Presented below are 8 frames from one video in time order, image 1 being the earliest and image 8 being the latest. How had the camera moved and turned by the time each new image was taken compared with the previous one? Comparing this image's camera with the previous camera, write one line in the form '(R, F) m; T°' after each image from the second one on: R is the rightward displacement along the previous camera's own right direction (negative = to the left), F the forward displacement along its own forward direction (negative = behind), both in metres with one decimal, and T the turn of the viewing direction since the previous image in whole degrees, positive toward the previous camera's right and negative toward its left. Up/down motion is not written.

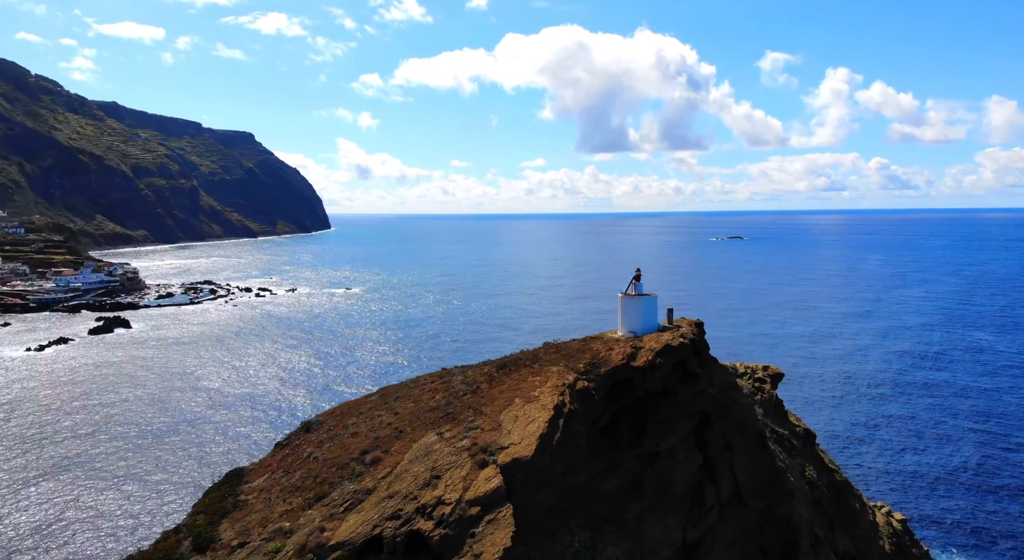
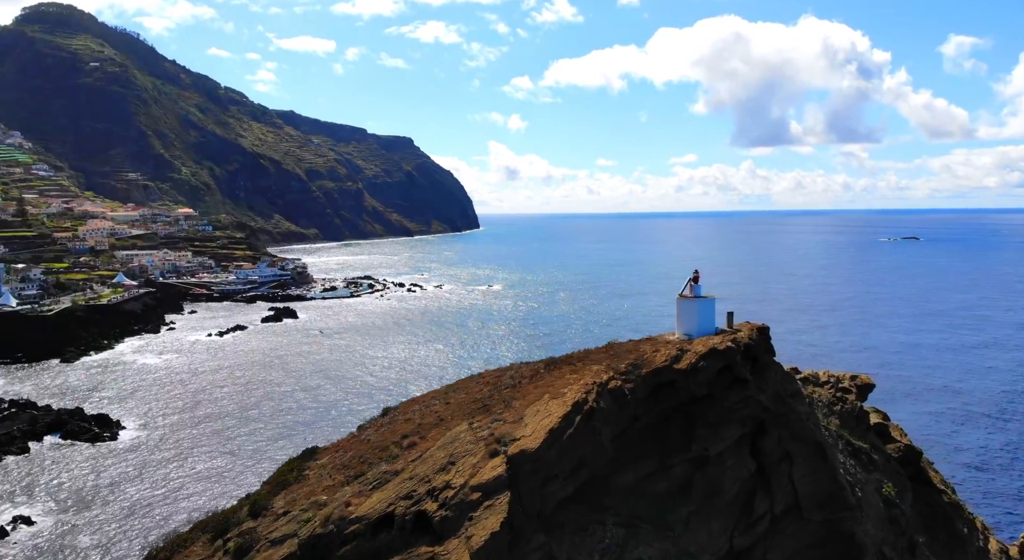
(+1.9, -0.4) m; -12°
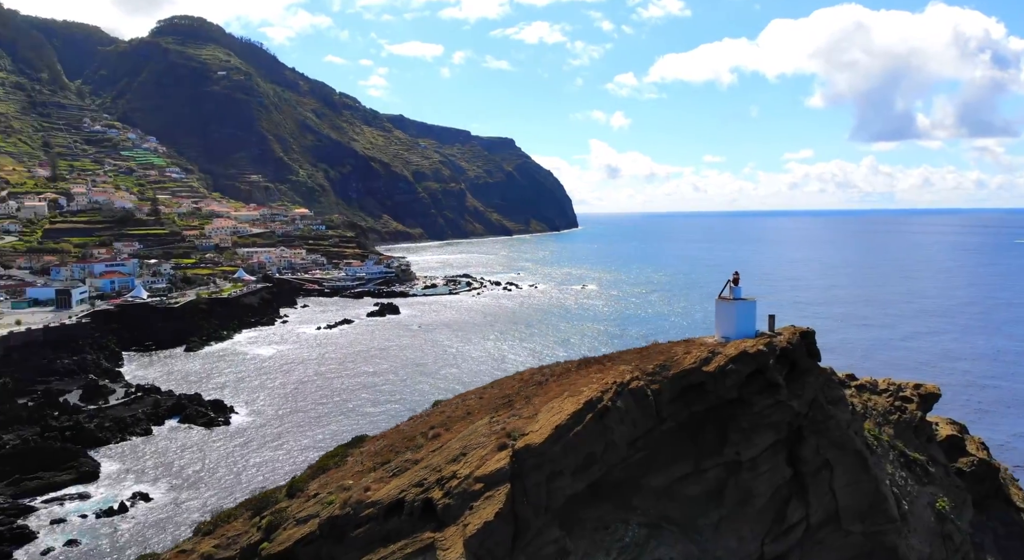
(+1.3, -0.2) m; -8°
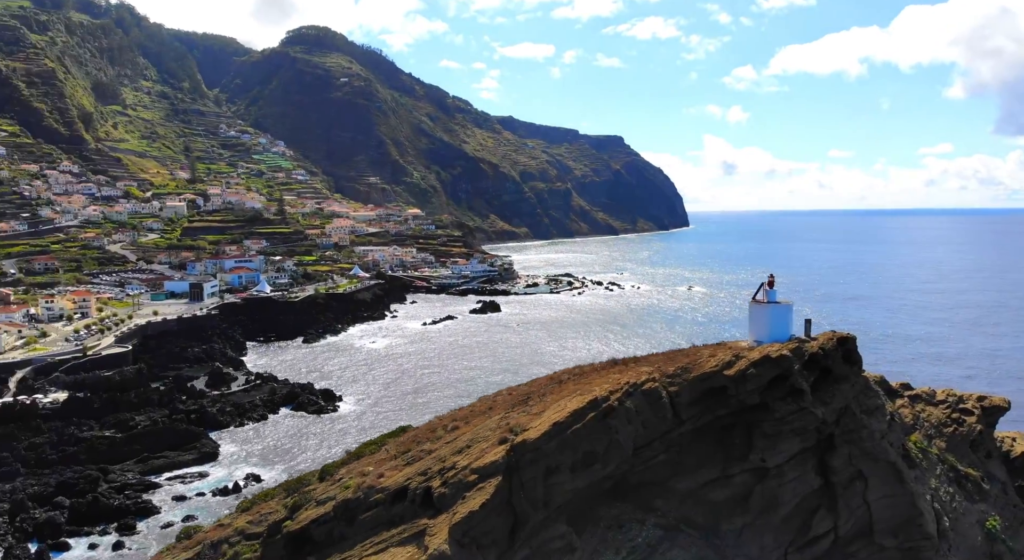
(+1.6, -0.2) m; -9°
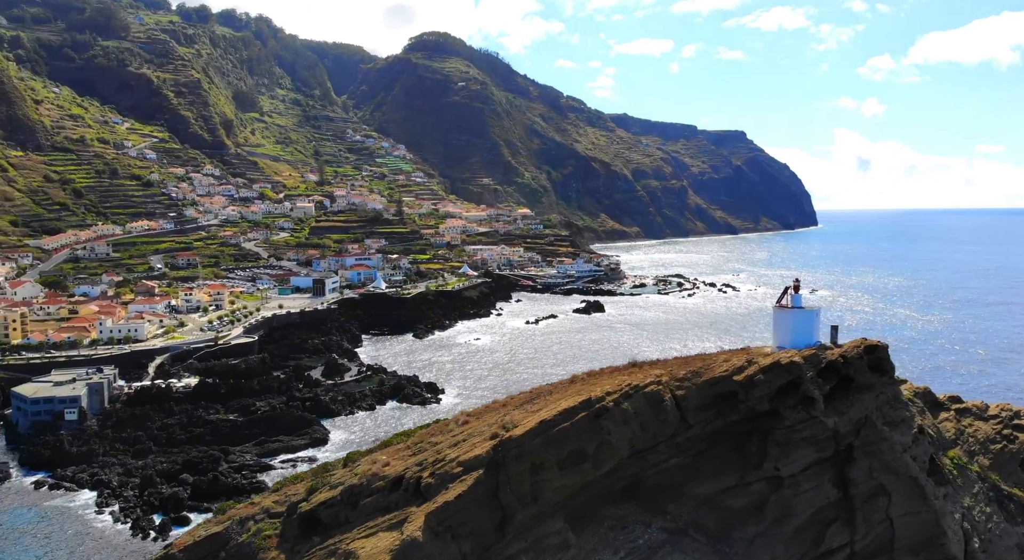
(+1.8, -0.2) m; -9°
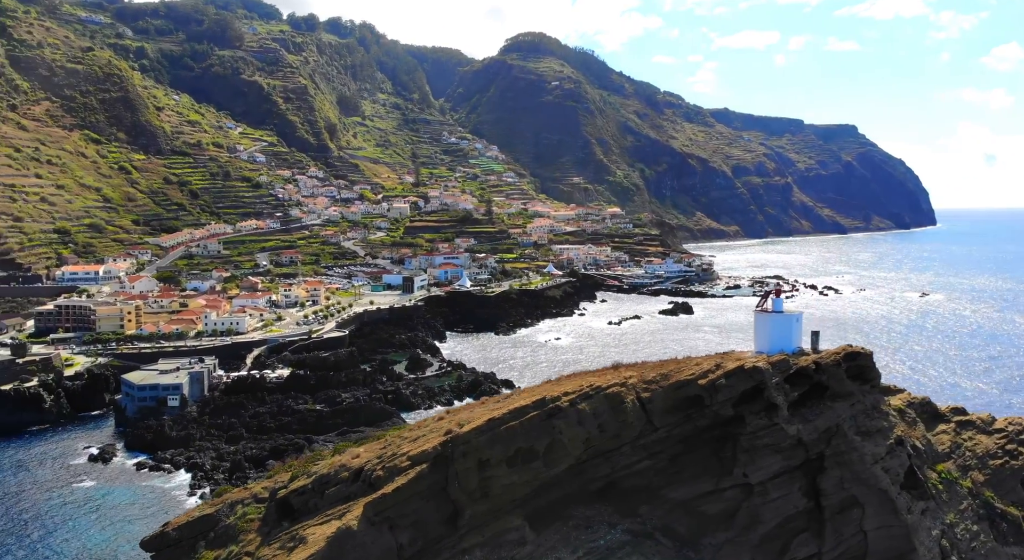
(+2.2, -0.1) m; -8°
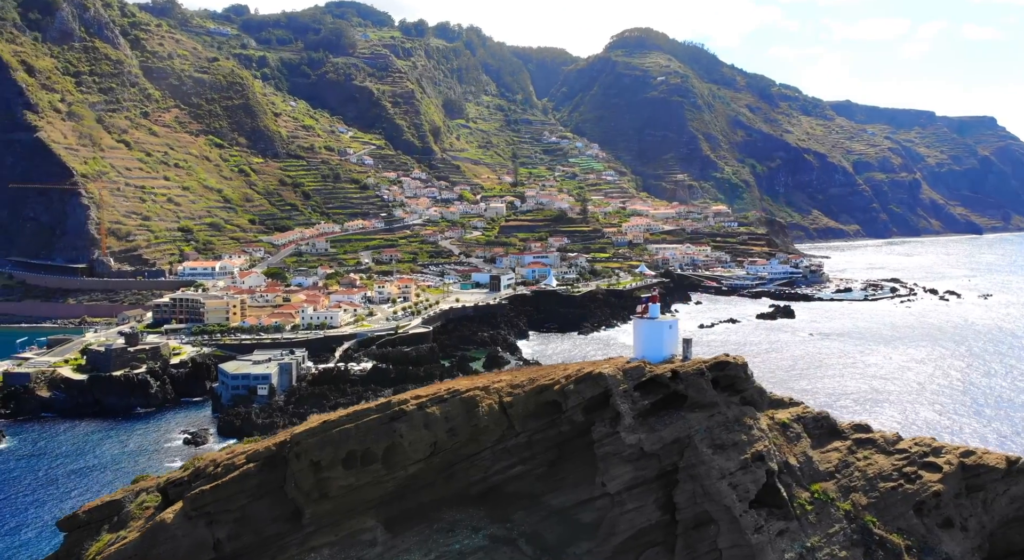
(+4.1, +0.3) m; -9°
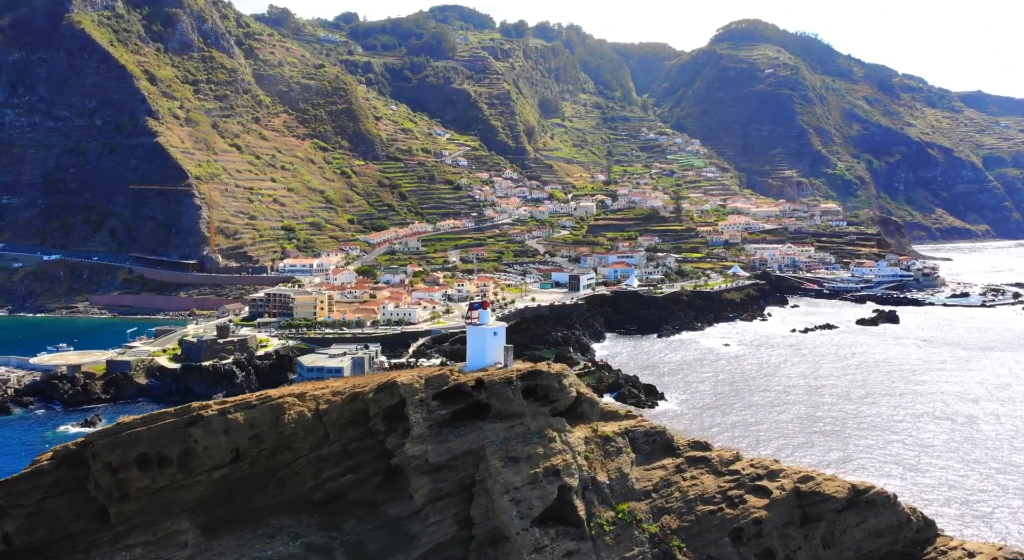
(+4.5, +0.6) m; -9°
